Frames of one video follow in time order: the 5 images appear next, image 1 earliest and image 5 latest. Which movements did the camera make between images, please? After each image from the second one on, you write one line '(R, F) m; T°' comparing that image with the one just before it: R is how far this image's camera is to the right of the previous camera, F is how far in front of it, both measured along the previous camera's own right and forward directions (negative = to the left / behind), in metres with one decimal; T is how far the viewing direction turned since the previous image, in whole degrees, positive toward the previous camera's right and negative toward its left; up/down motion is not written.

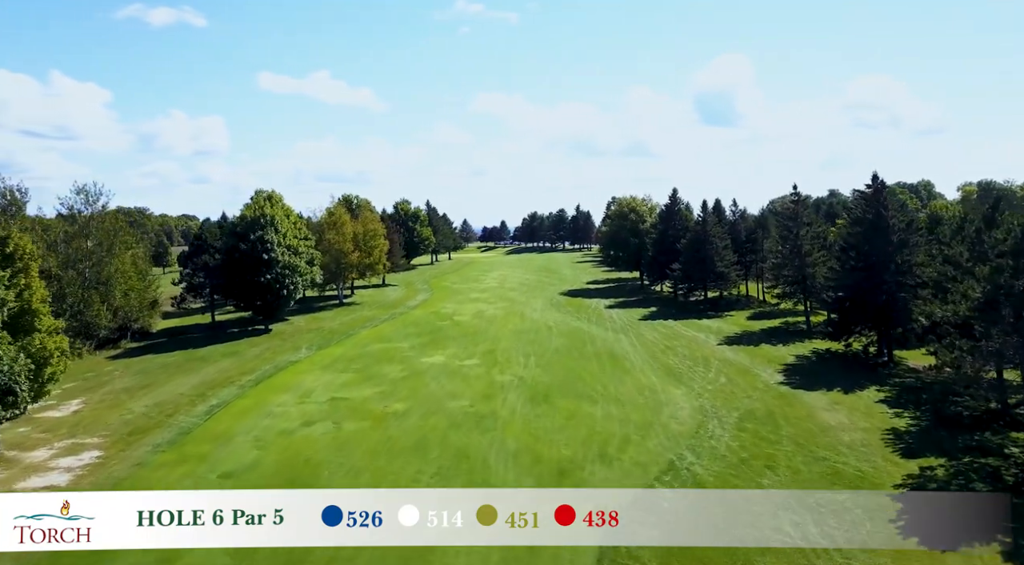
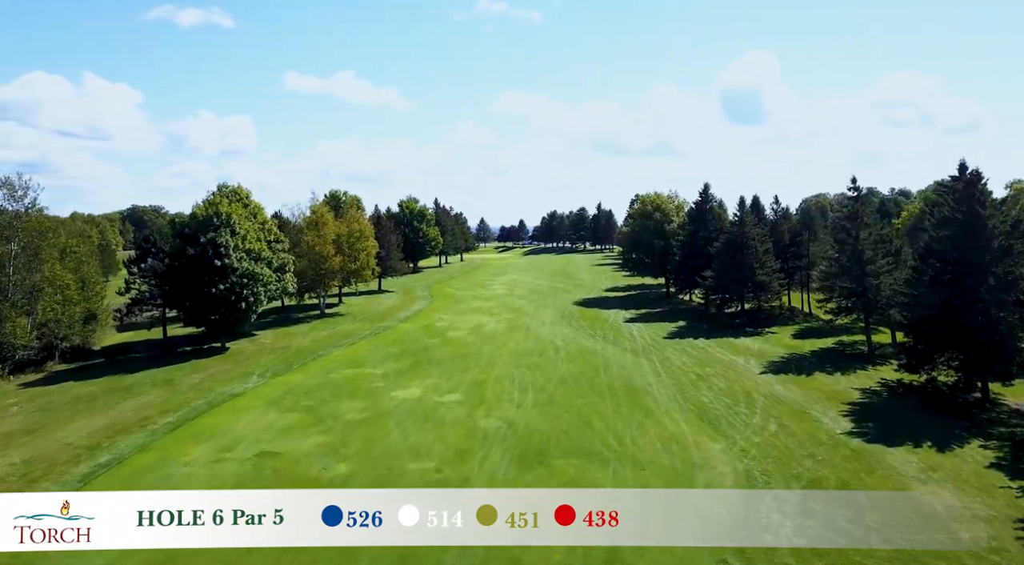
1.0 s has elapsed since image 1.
(+1.5, +9.6) m; -2°
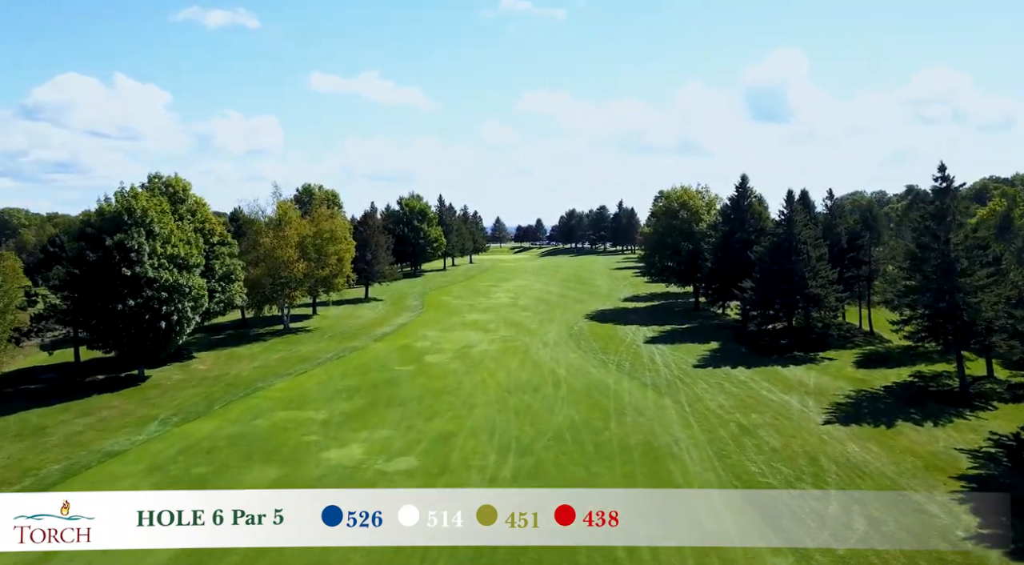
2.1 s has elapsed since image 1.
(+1.7, +10.6) m; -2°
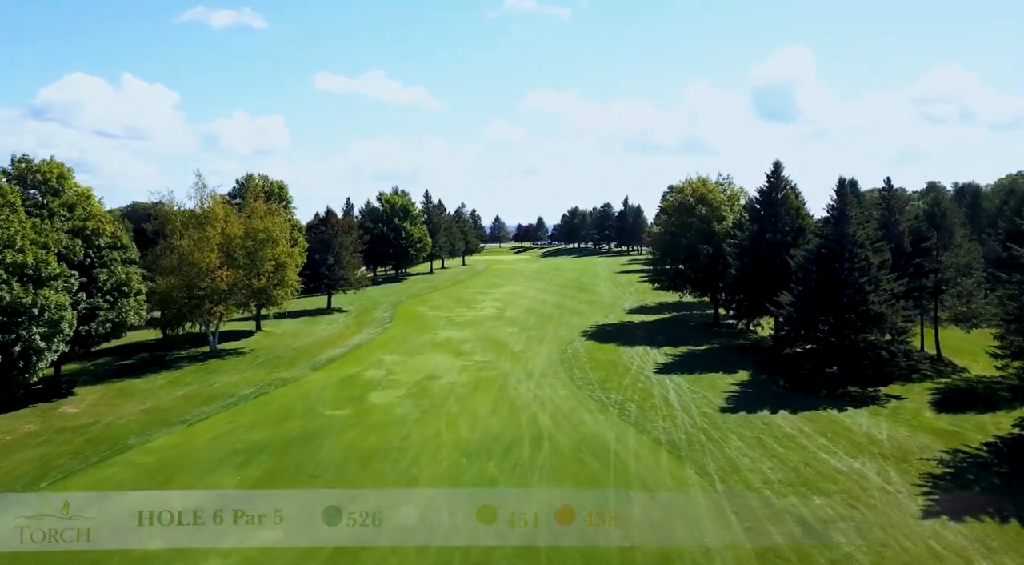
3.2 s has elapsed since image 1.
(+1.5, +10.6) m; 0°
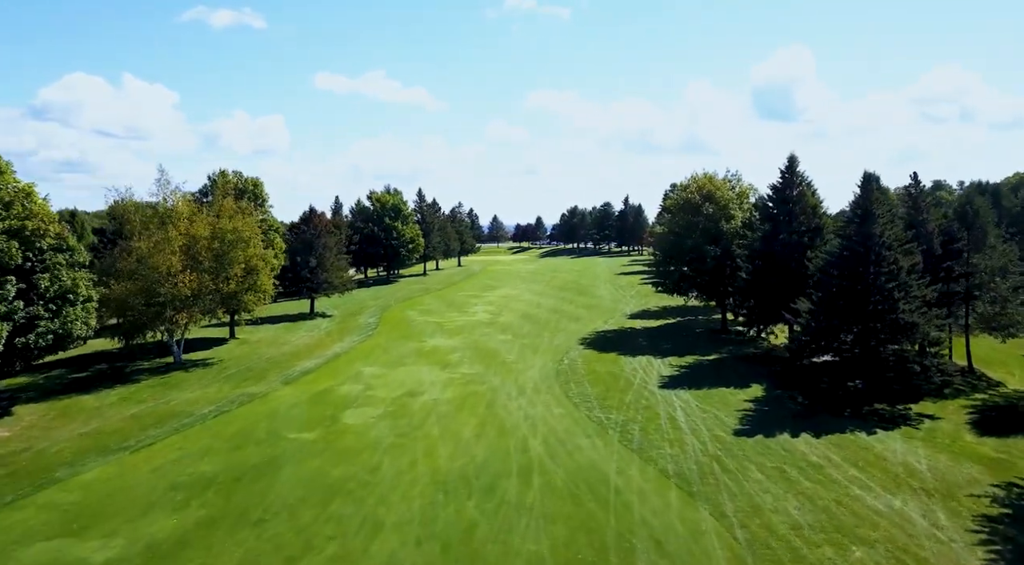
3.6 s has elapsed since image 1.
(+0.4, +3.7) m; 0°
